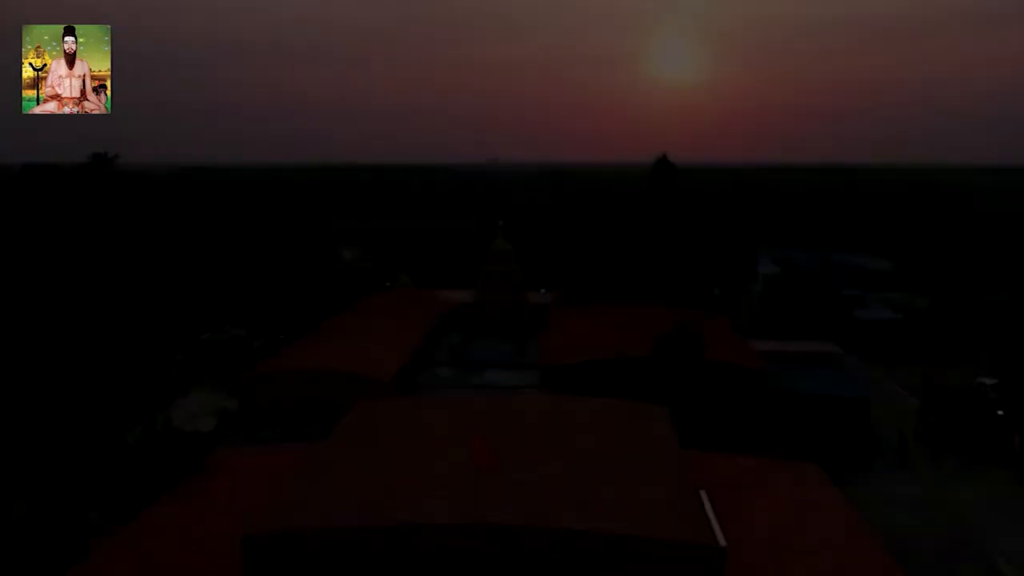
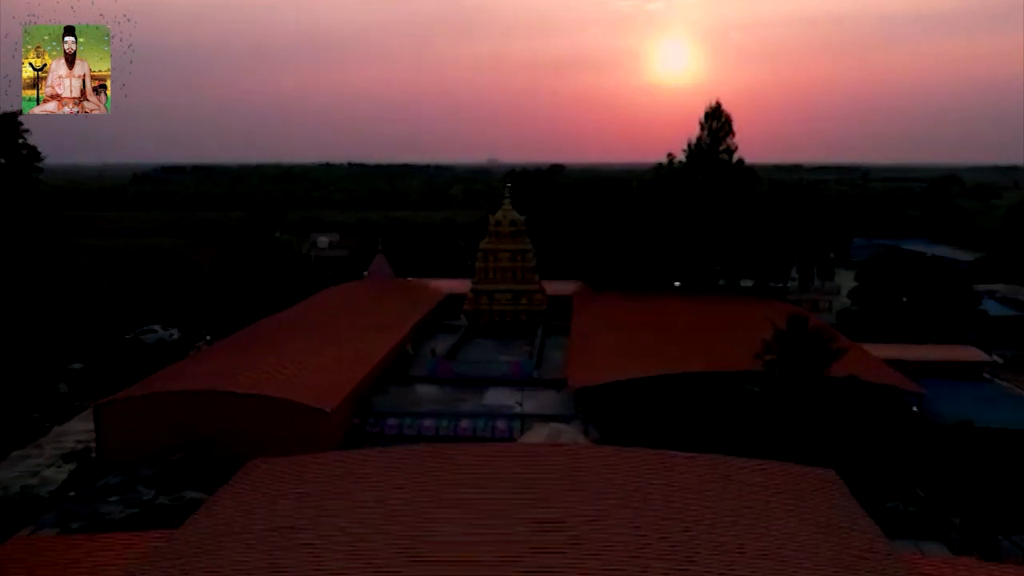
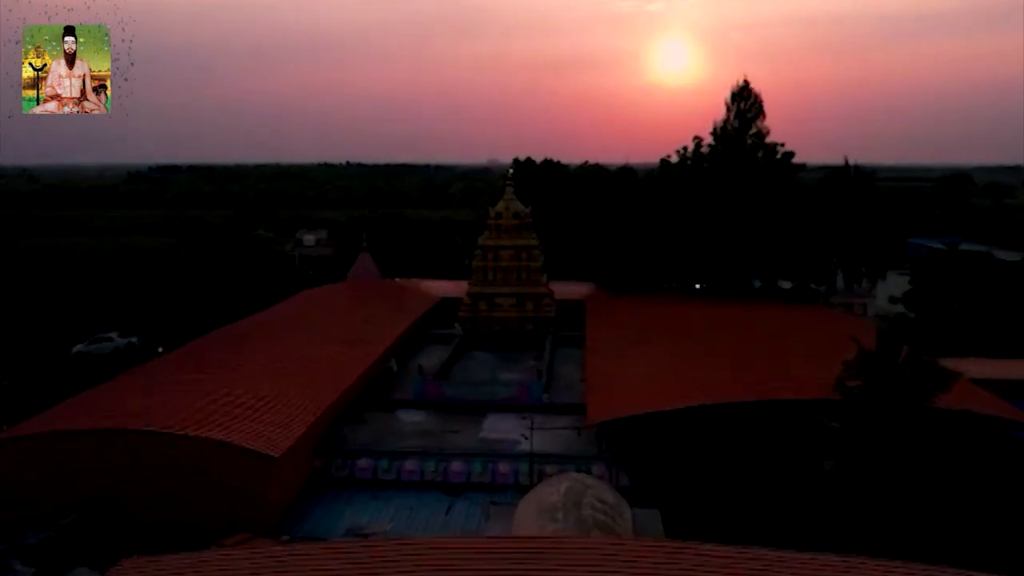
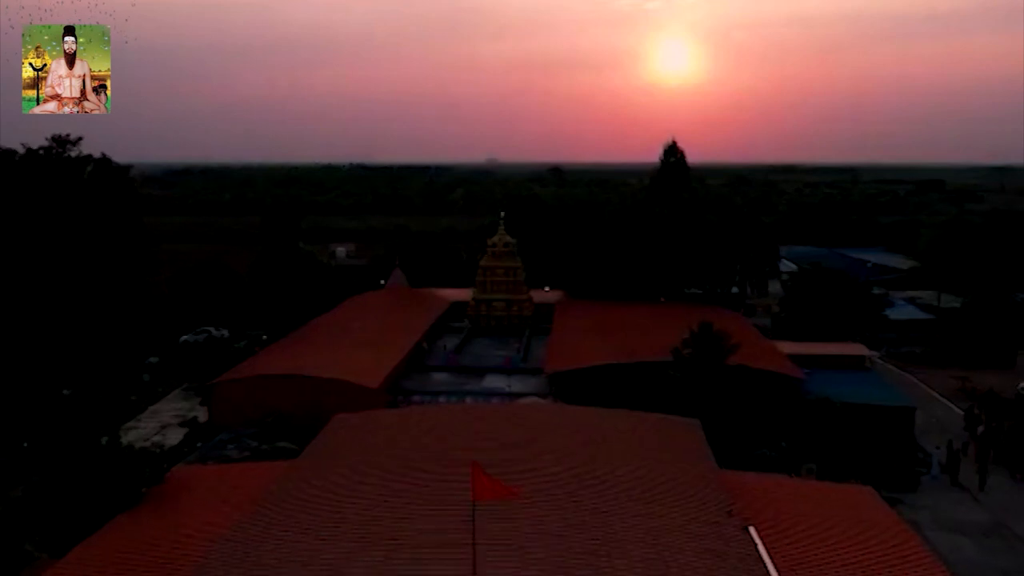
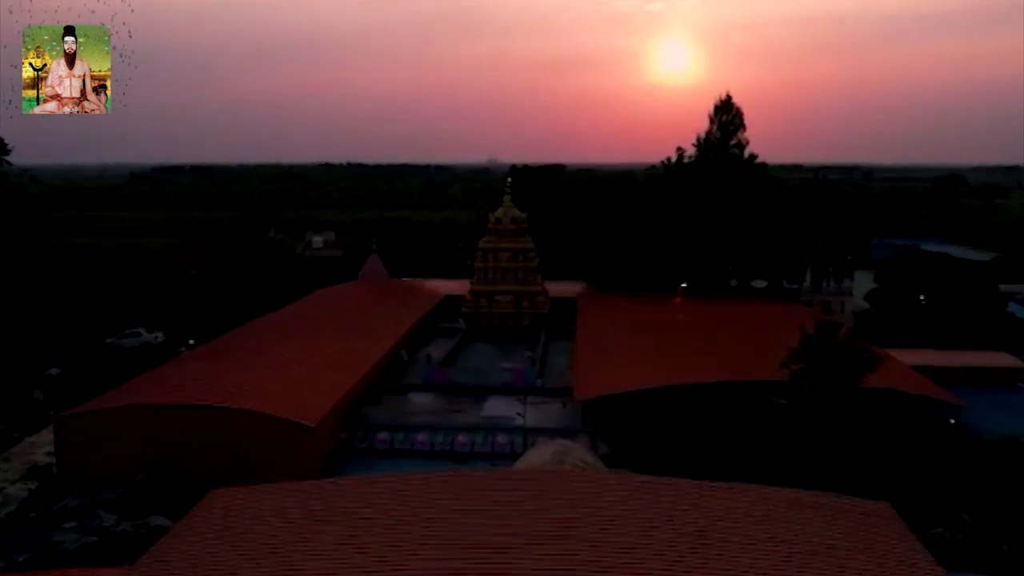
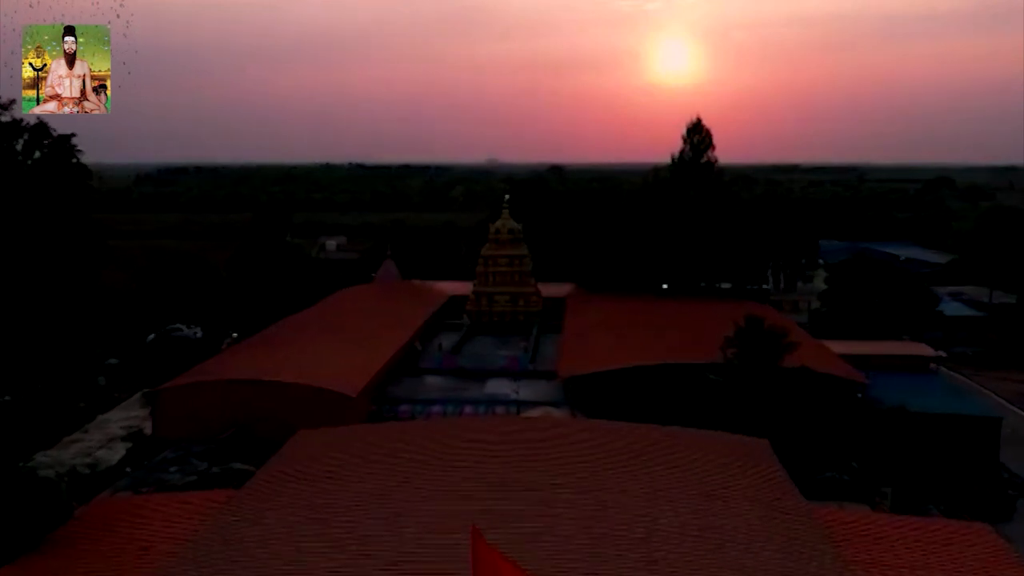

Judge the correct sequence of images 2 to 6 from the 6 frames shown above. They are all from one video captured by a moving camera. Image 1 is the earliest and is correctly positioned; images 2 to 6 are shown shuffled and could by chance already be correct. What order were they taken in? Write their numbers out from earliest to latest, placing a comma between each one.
4, 6, 2, 5, 3
